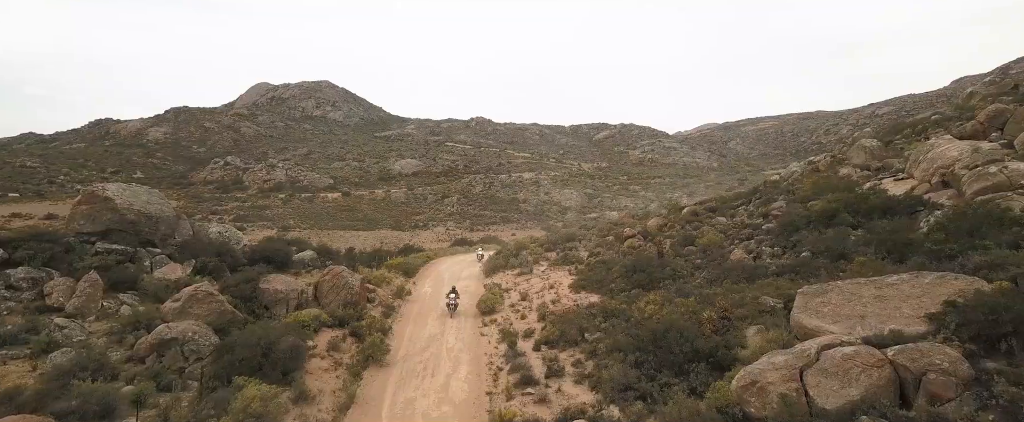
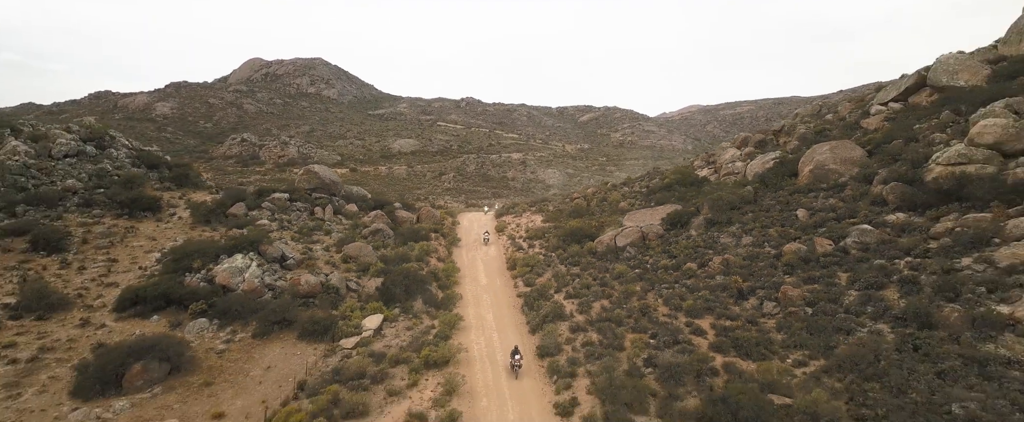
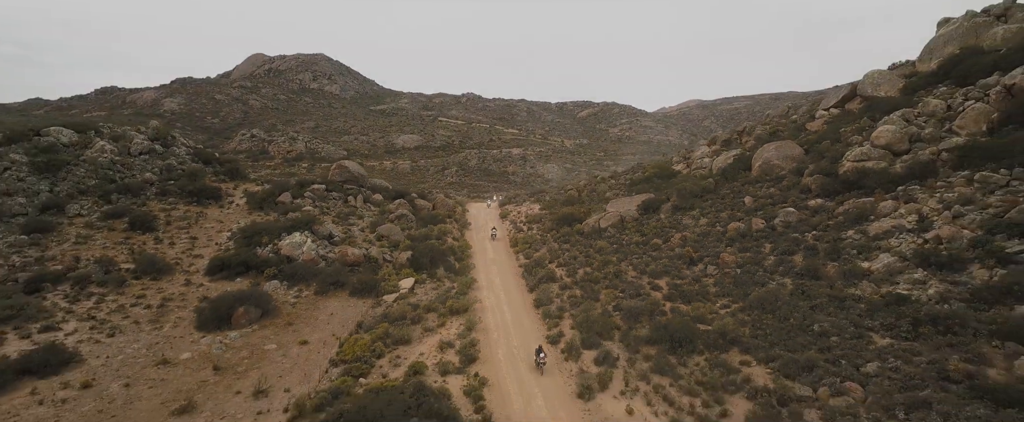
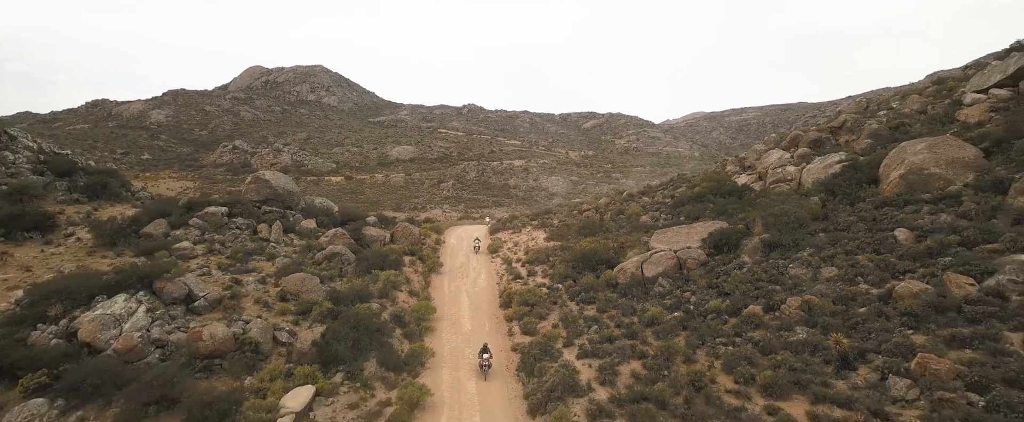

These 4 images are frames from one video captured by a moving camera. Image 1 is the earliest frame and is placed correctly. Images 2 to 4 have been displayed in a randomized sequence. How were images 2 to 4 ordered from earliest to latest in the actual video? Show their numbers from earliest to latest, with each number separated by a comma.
4, 2, 3
